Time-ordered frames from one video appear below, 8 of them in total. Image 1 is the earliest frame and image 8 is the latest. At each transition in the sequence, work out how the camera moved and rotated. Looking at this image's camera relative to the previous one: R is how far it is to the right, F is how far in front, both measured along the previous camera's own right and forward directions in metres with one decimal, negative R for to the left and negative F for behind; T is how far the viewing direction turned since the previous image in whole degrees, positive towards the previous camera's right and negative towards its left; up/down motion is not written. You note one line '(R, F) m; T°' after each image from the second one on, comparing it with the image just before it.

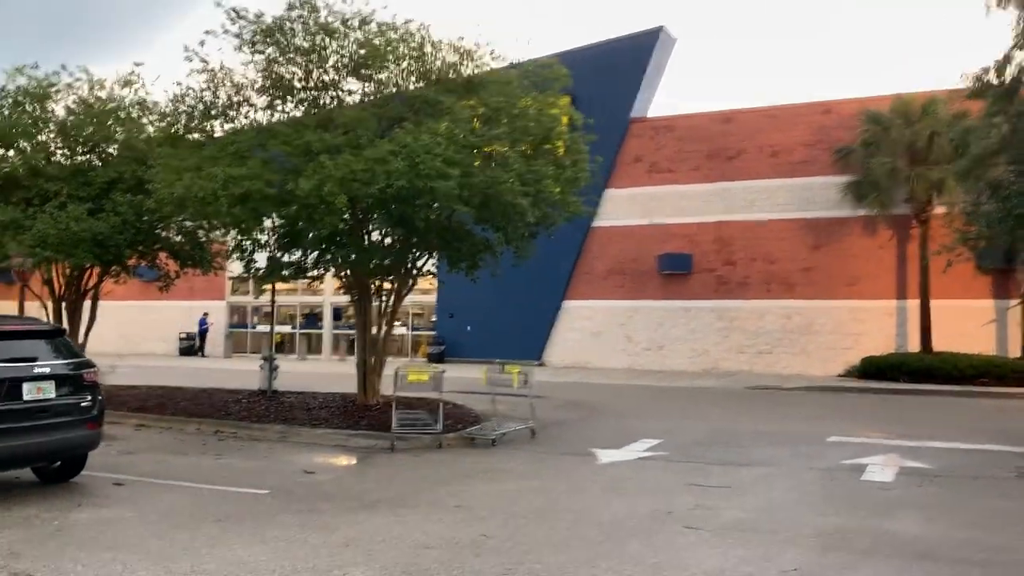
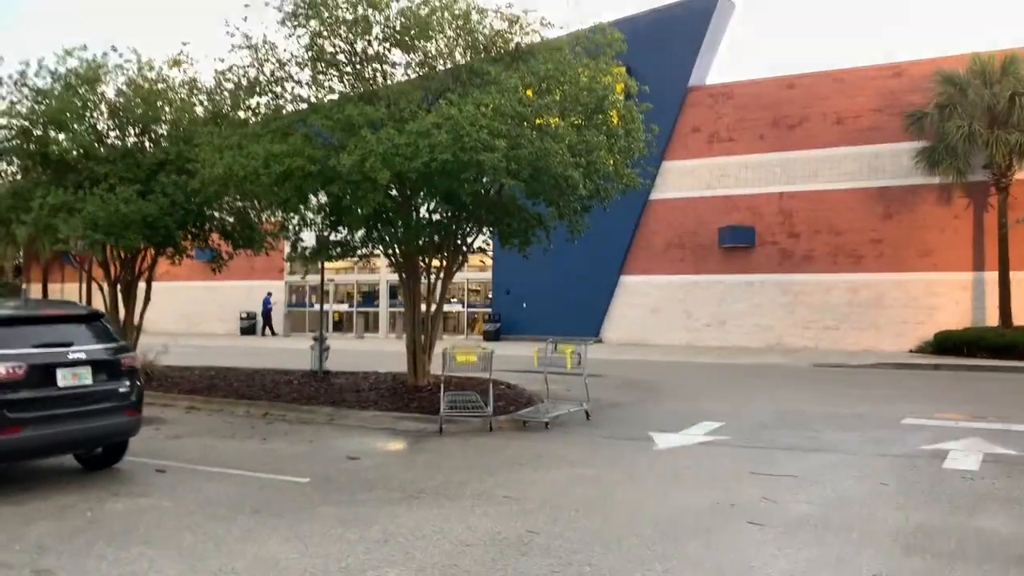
(+0.1, +0.5) m; -4°
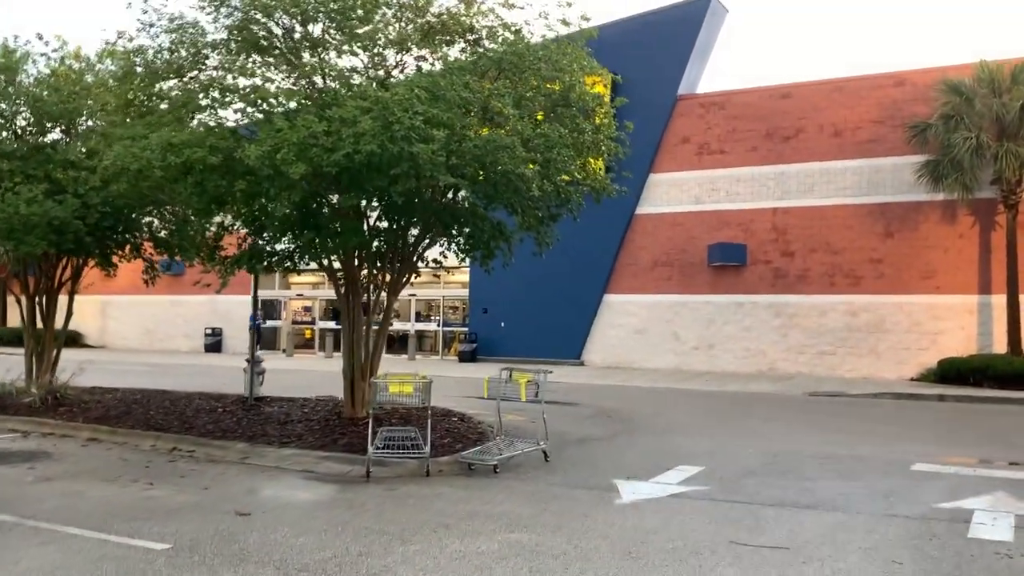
(+0.5, +1.6) m; 0°
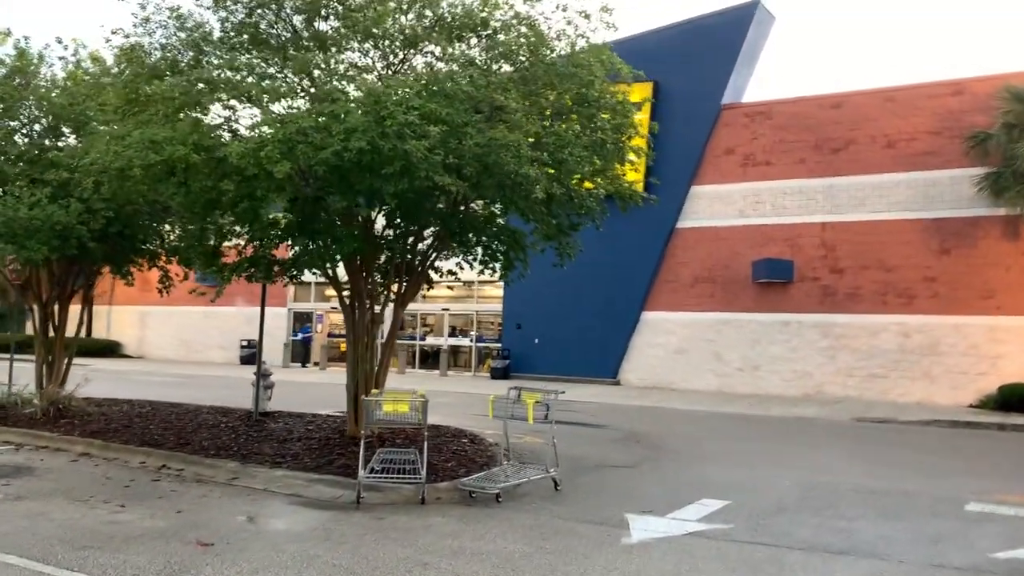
(+0.4, +0.8) m; -3°
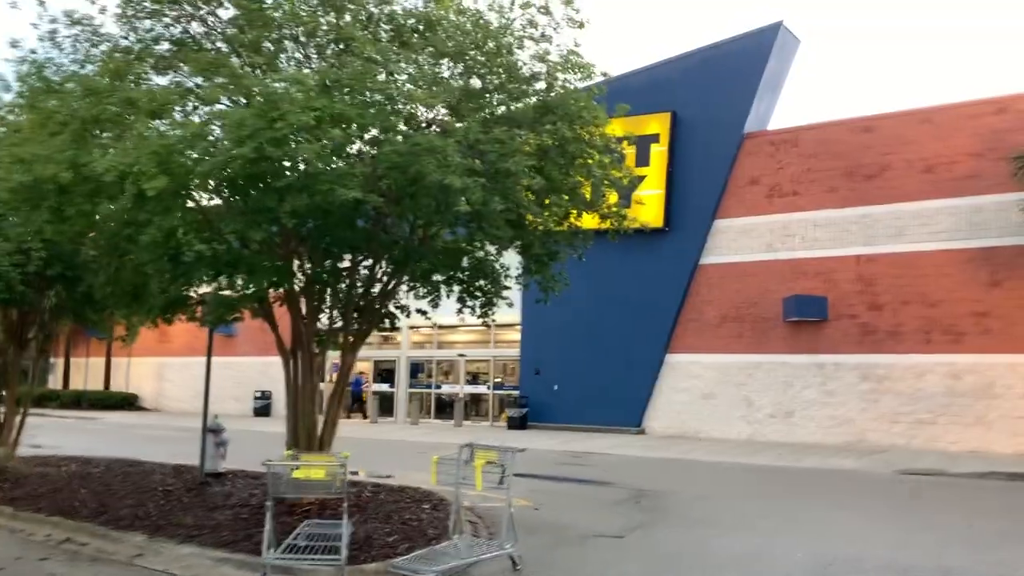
(+0.9, +1.5) m; -3°
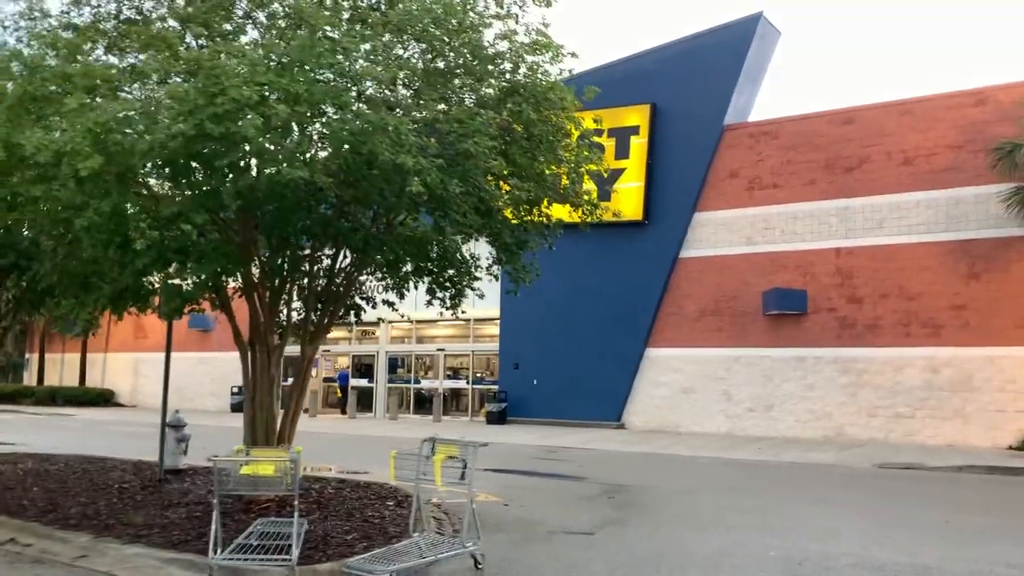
(+0.2, +0.3) m; +1°
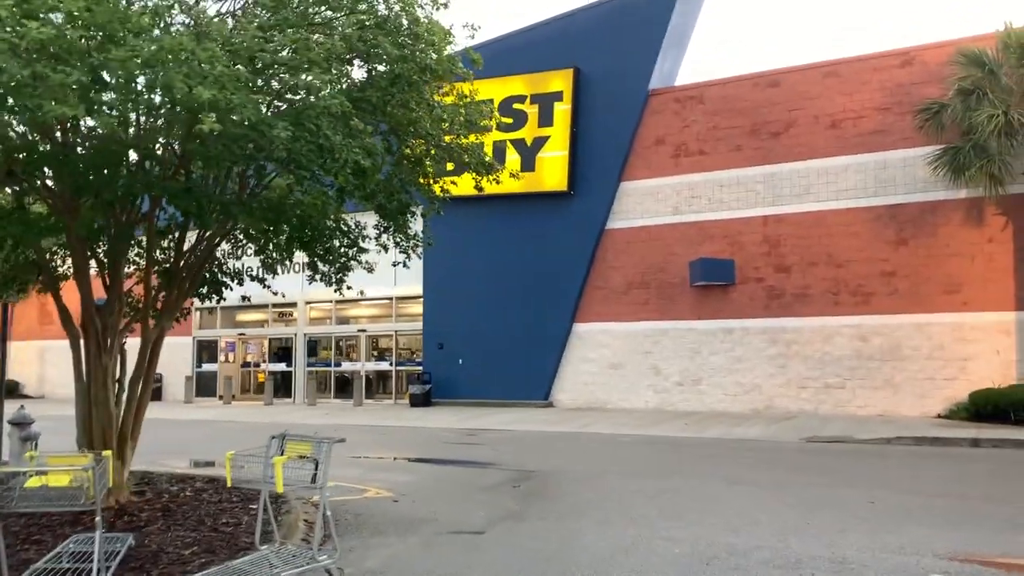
(+0.6, +1.1) m; +4°
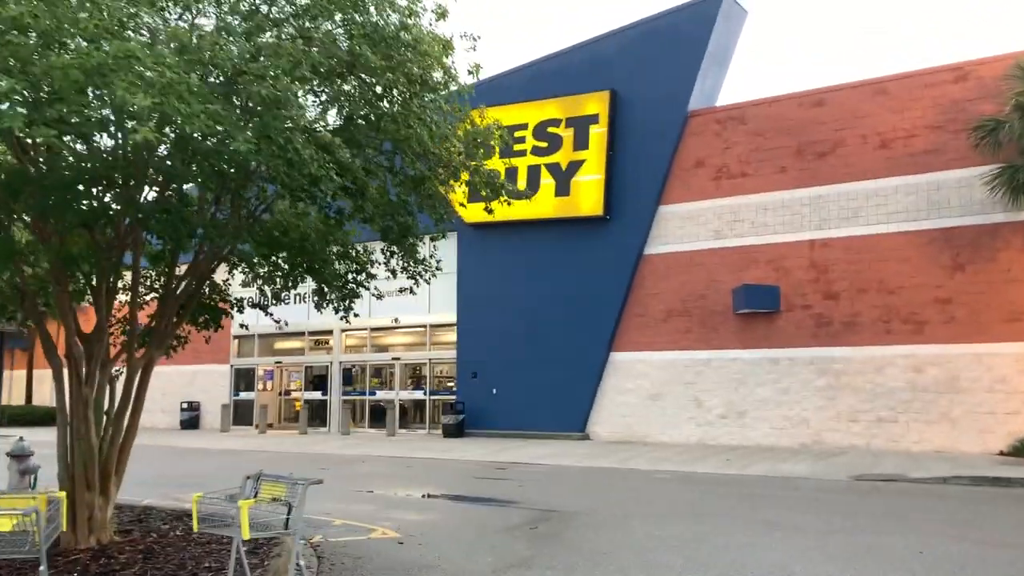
(+0.4, +0.6) m; -3°
